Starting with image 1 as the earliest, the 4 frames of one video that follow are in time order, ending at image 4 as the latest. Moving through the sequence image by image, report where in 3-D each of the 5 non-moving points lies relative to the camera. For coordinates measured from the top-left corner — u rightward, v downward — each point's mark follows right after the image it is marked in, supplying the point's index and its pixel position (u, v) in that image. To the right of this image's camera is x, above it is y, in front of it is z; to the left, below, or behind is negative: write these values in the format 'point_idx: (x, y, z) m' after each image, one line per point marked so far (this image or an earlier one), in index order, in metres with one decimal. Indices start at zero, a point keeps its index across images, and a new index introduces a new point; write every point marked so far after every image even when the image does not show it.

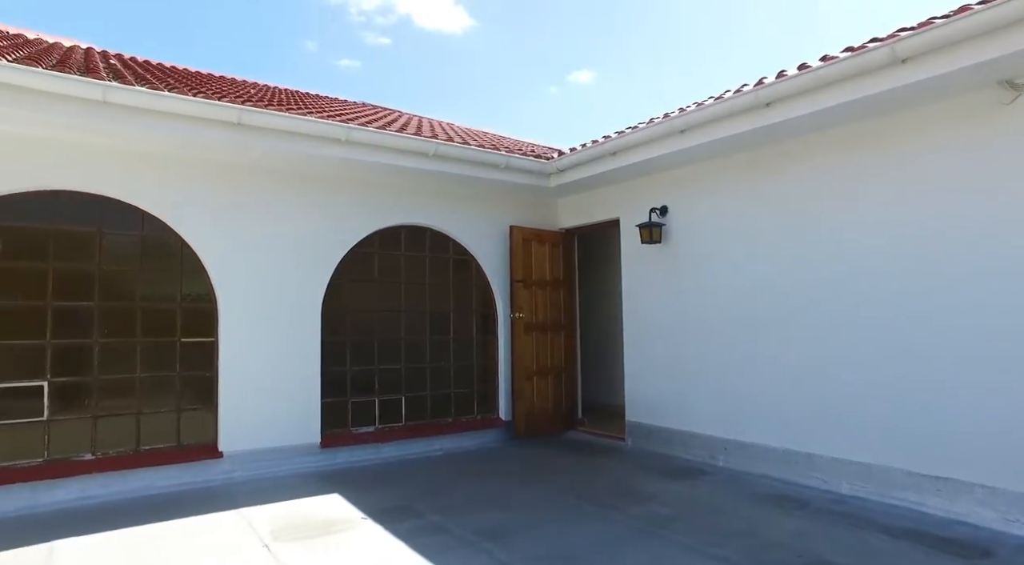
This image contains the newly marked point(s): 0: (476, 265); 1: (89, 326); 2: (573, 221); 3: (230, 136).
0: (-0.4, +0.2, +6.6) m
1: (-3.1, -0.3, +4.7) m
2: (+0.7, +0.7, +7.0) m
3: (-2.0, +1.1, +4.6) m
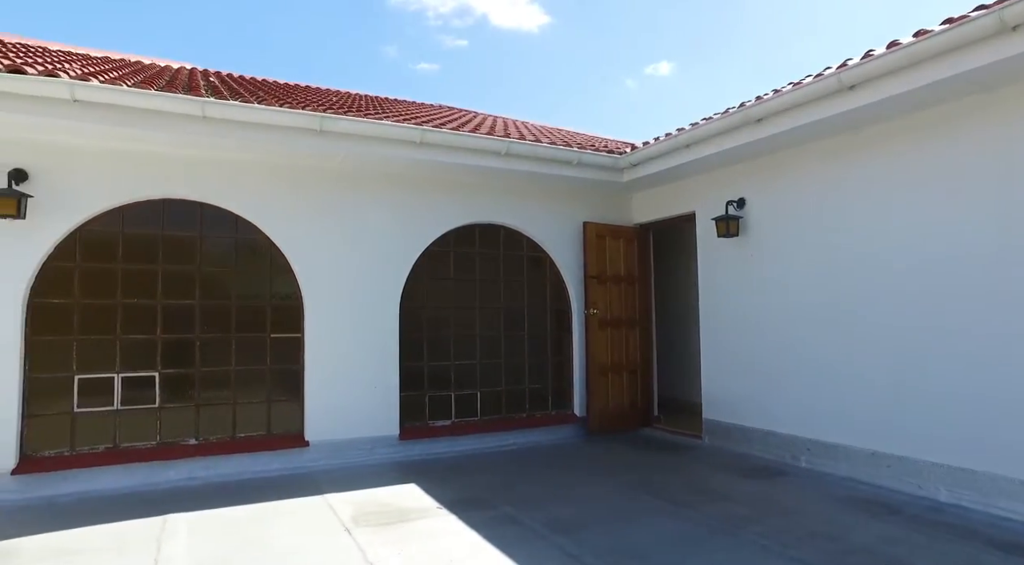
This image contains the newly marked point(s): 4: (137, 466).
0: (+0.4, +0.2, +6.6) m
1: (-2.5, -0.3, +5.1) m
2: (+1.5, +0.7, +6.9) m
3: (-1.5, +1.1, +4.9) m
4: (-2.8, -1.3, +4.7) m
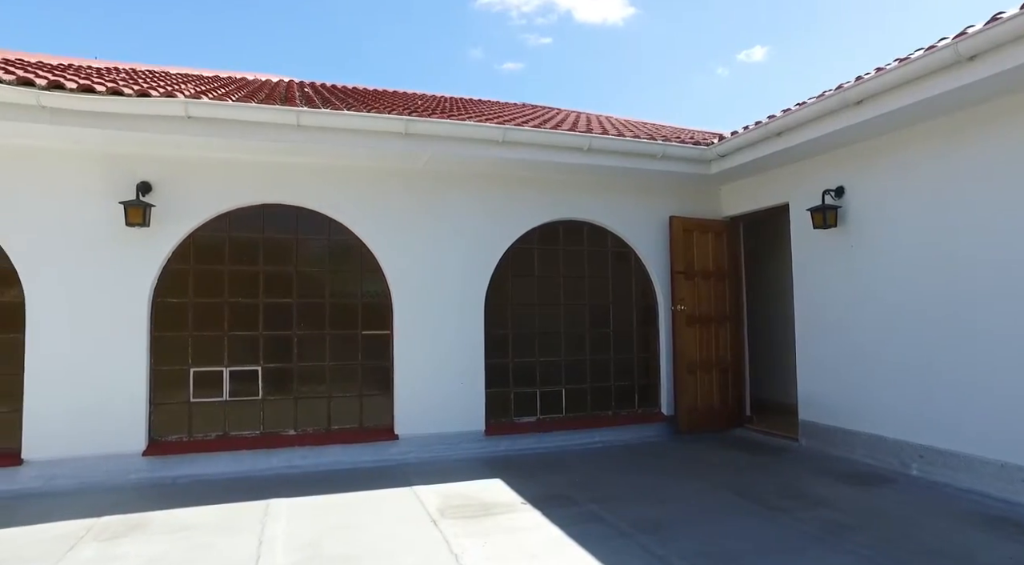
0: (+1.3, +0.3, +6.5) m
1: (-1.9, -0.3, +5.4) m
2: (+2.4, +0.8, +6.7) m
3: (-0.9, +1.1, +5.0) m
4: (-2.1, -1.4, +5.0) m
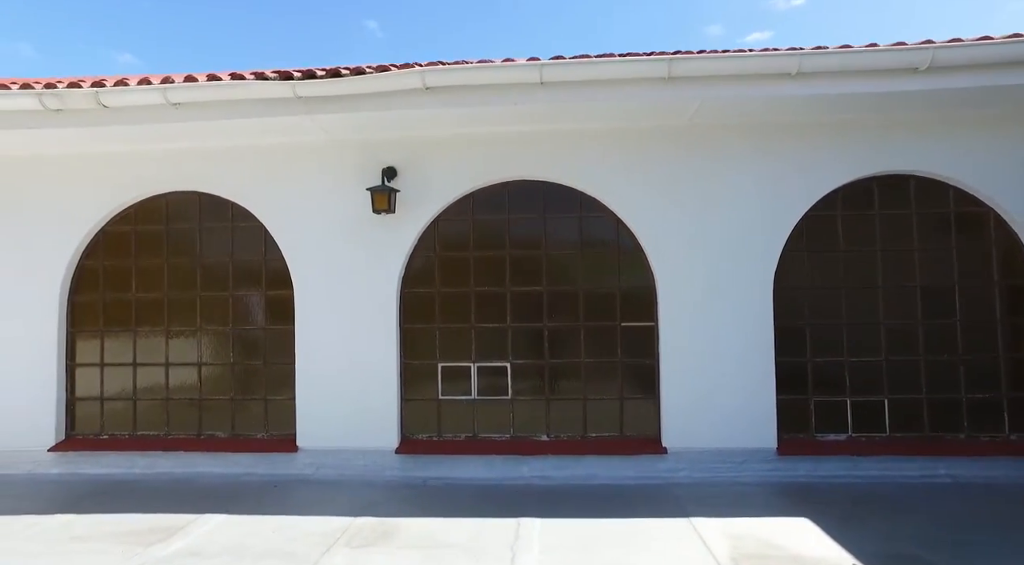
0: (+3.5, +0.5, +4.7) m
1: (+0.2, -0.2, +4.8) m
2: (+4.6, +1.0, +4.4) m
3: (+0.9, +1.2, +4.1) m
4: (-0.1, -1.3, +4.6) m
